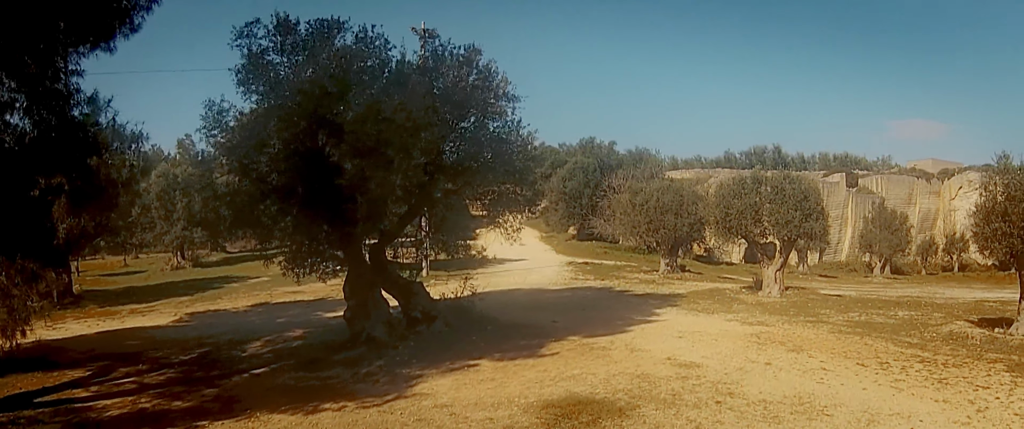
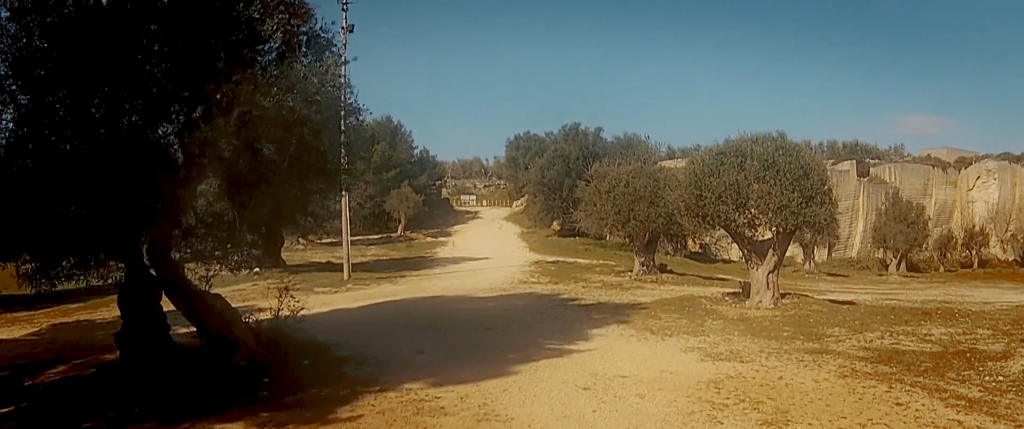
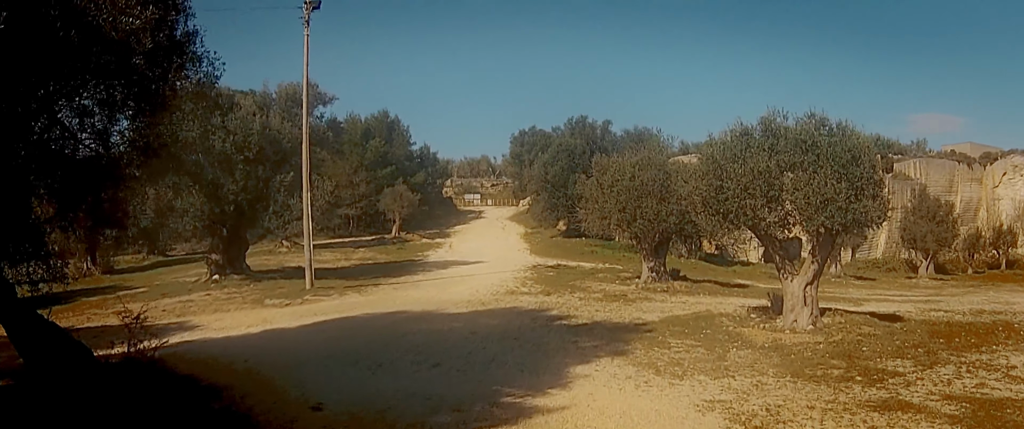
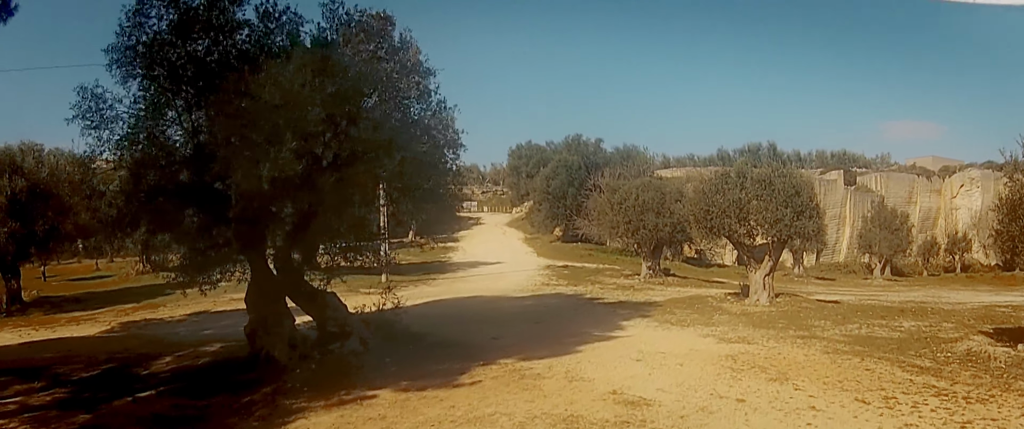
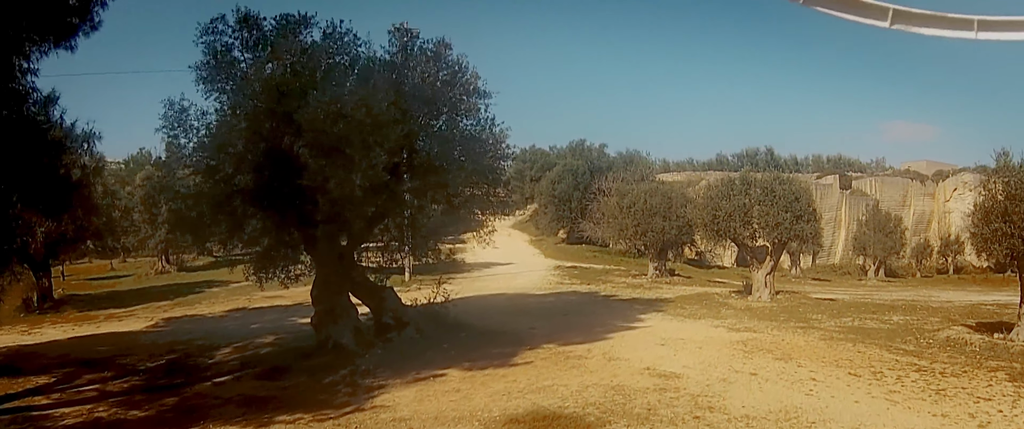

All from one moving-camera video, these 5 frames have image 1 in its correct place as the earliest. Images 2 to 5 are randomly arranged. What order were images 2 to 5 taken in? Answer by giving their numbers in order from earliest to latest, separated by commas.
5, 4, 2, 3
